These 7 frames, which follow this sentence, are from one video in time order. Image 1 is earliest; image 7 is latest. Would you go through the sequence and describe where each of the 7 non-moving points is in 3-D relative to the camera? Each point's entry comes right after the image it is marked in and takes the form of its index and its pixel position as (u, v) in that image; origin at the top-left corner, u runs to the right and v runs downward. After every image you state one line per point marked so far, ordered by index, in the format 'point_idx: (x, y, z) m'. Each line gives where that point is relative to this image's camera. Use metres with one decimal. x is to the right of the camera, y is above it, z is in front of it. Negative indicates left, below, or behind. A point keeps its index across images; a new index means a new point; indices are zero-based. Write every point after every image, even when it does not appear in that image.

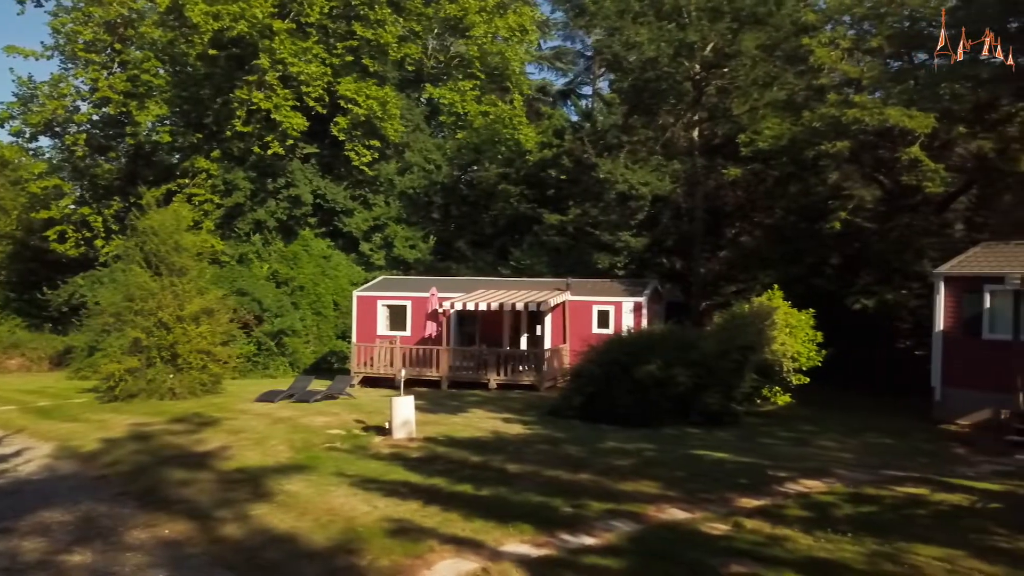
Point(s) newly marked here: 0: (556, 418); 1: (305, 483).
0: (+1.0, -3.1, +19.6) m
1: (-3.0, -2.8, +11.7) m
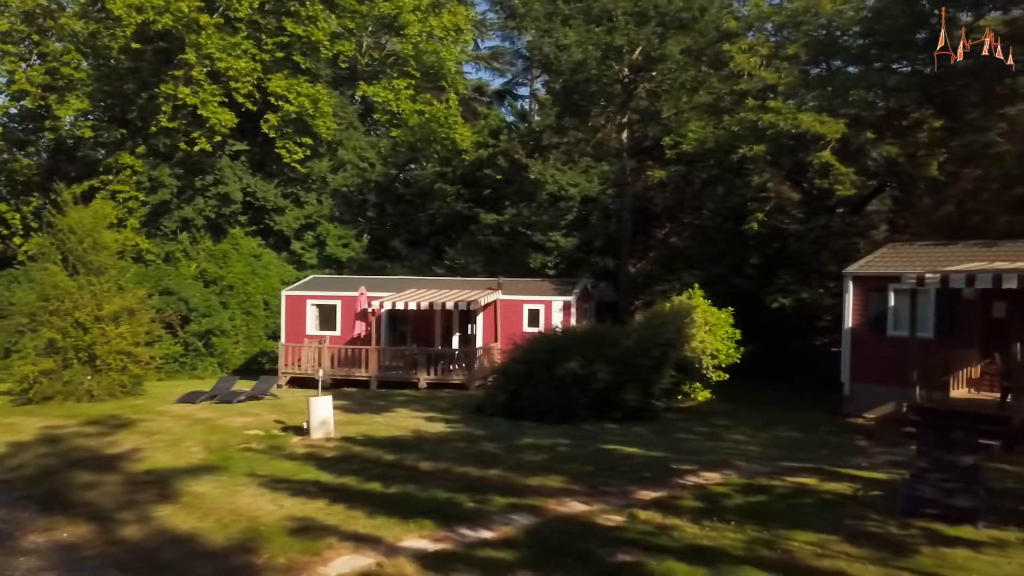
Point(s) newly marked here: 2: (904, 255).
0: (-0.8, -3.1, +19.8) m
1: (-4.2, -2.8, +11.6) m
2: (+9.5, +0.8, +19.7) m
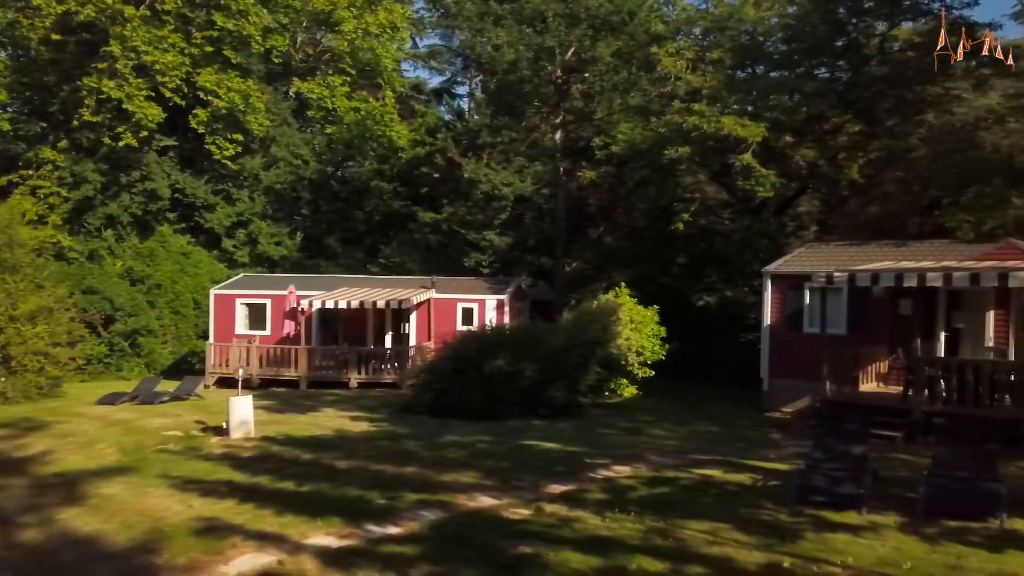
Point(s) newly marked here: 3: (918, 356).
0: (-2.6, -3.1, +19.8) m
1: (-5.4, -2.8, +11.4) m
2: (+7.7, +0.8, +20.5) m
3: (+7.8, -1.3, +15.7) m
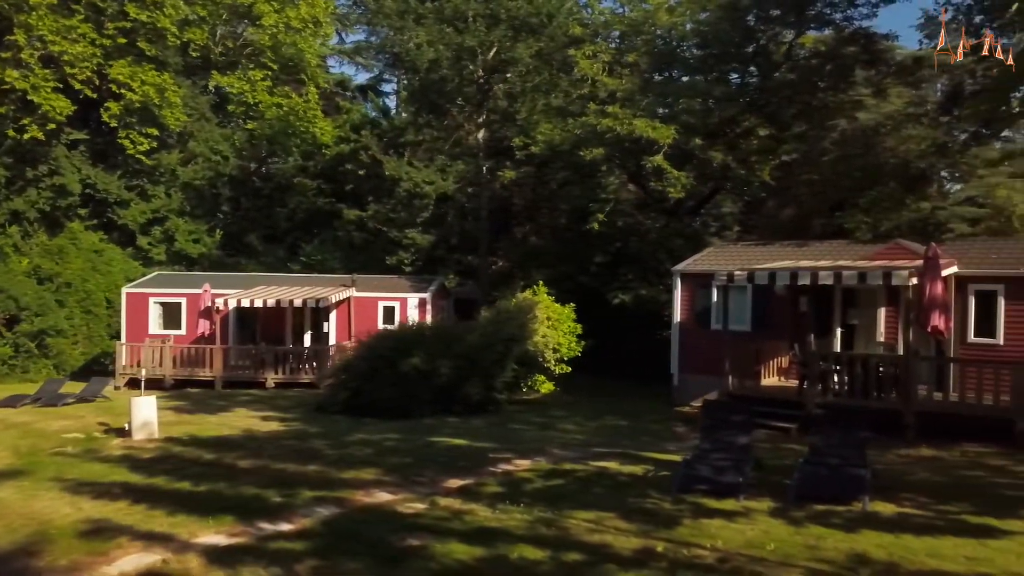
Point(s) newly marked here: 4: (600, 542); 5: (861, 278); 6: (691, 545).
0: (-4.6, -3.0, +19.7) m
1: (-6.8, -2.7, +11.1) m
2: (+5.6, +0.9, +21.2) m
3: (+6.0, -1.2, +16.5) m
4: (+0.8, -2.4, +7.7) m
5: (+6.8, +0.2, +16.1) m
6: (+1.7, -2.4, +7.6) m
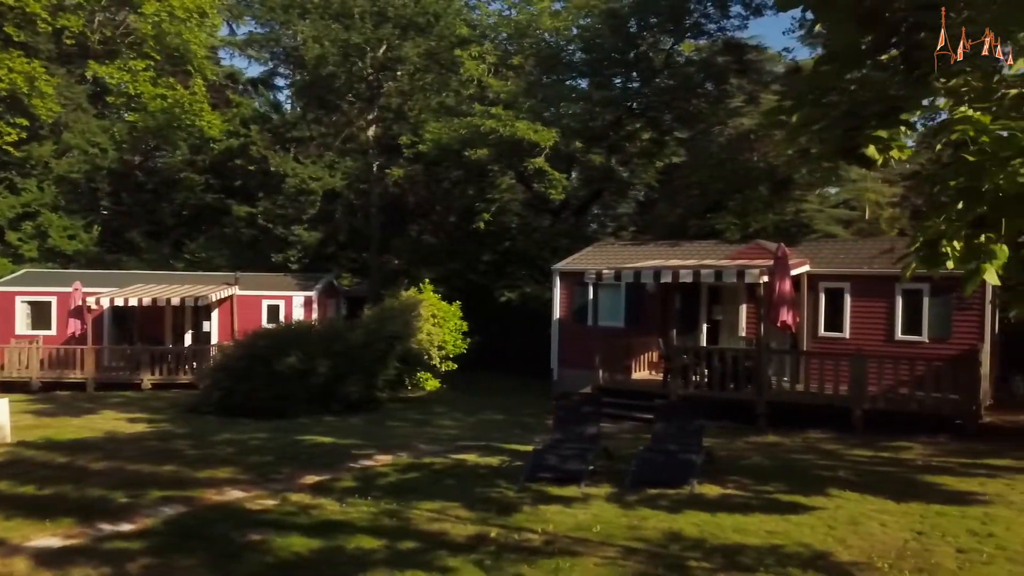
0: (-7.5, -3.0, +19.3) m
1: (-8.7, -2.7, +10.5) m
2: (+2.4, +0.9, +22.0) m
3: (+3.4, -1.2, +17.3) m
4: (-0.7, -2.4, +8.0) m
5: (+4.3, +0.2, +17.0) m
6: (+0.1, -2.4, +8.0) m
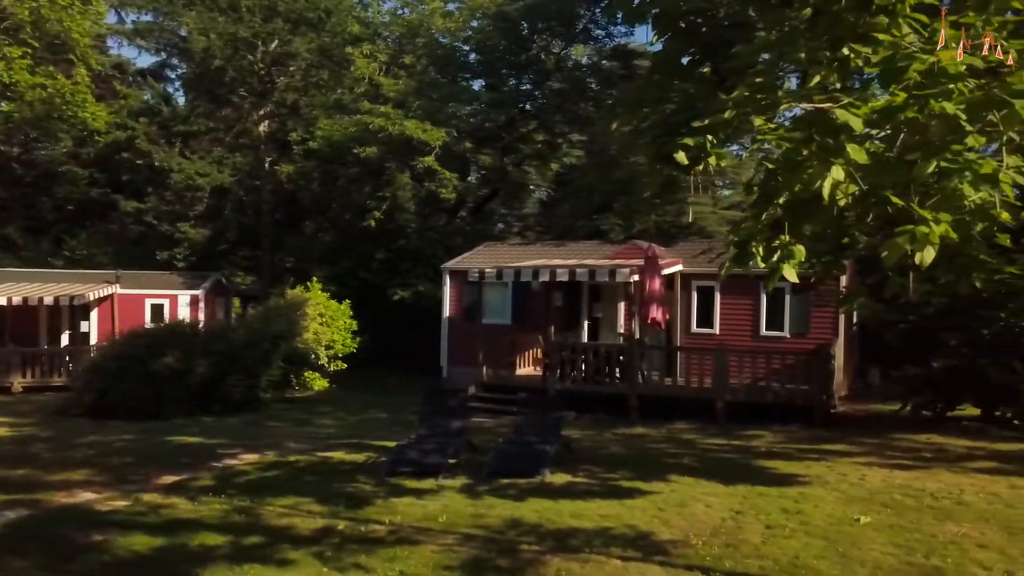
0: (-10.2, -2.9, +18.6) m
1: (-10.5, -2.7, +9.7) m
2: (-0.6, +1.0, +22.3) m
3: (+0.9, -1.2, +17.8) m
4: (-2.3, -2.4, +8.1) m
5: (+1.8, +0.3, +17.6) m
6: (-1.4, -2.4, +8.2) m
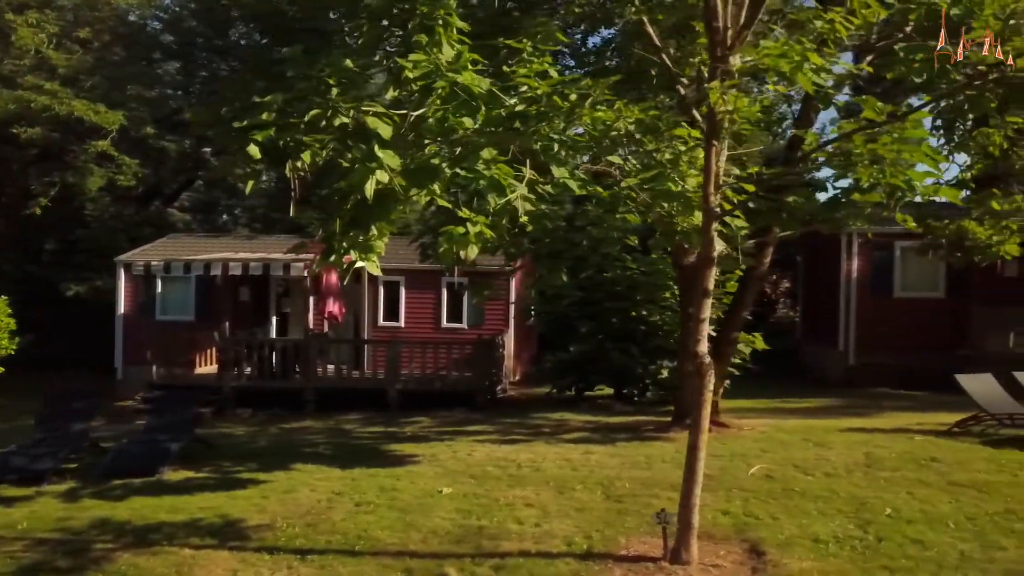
0: (-16.9, -2.8, +14.7) m
1: (-14.4, -2.7, +6.2) m
2: (-8.9, +1.1, +21.2) m
3: (-6.1, -1.0, +17.4) m
4: (-6.1, -2.3, +7.2) m
5: (-5.2, +0.4, +17.4) m
6: (-5.3, -2.3, +7.5) m
